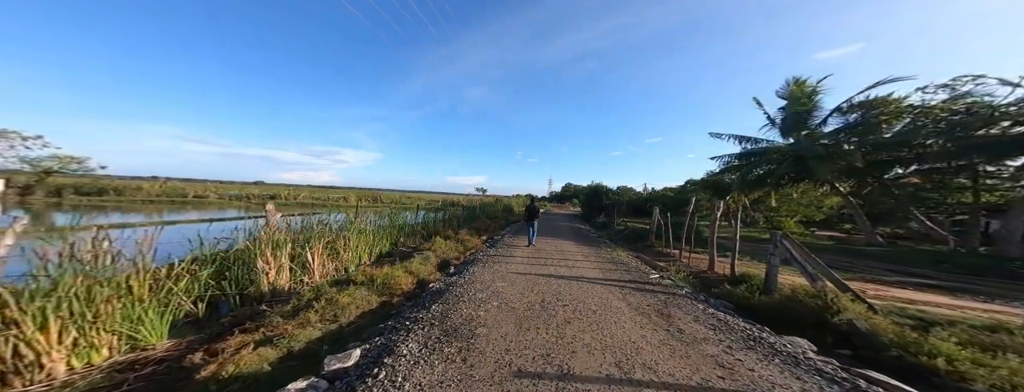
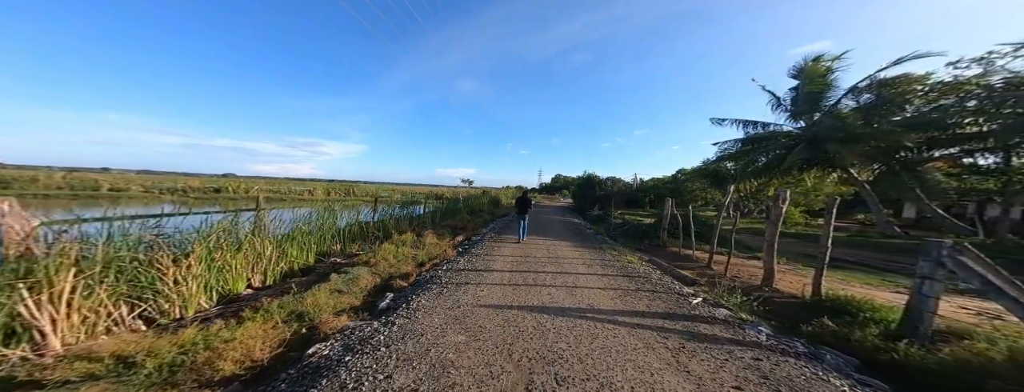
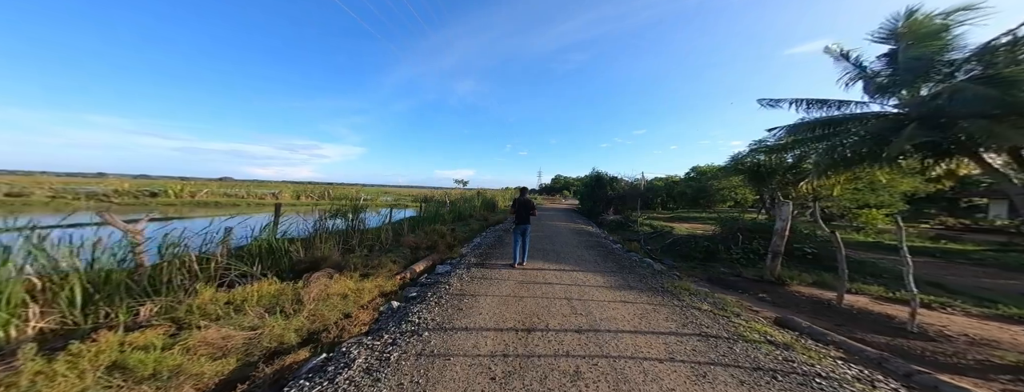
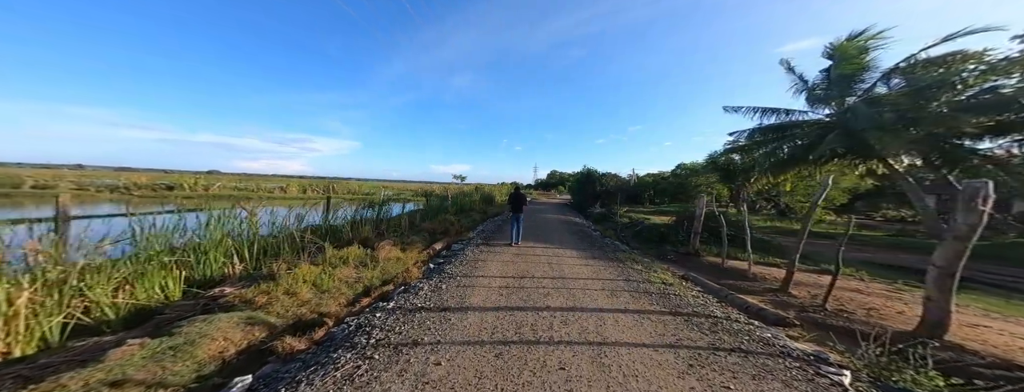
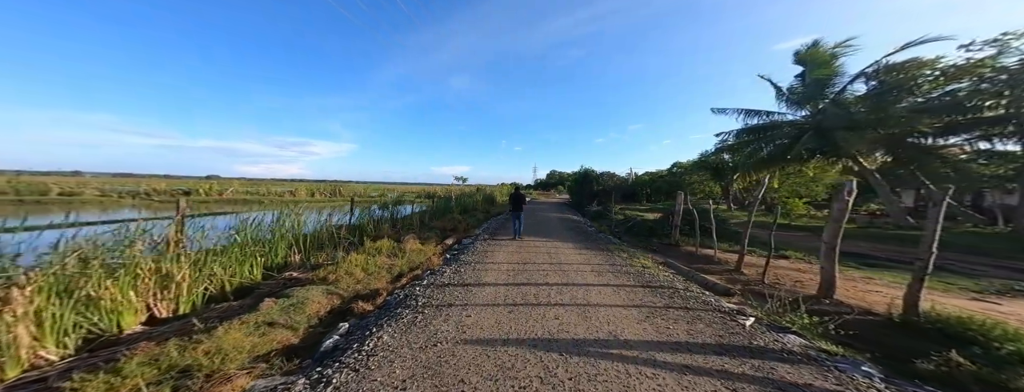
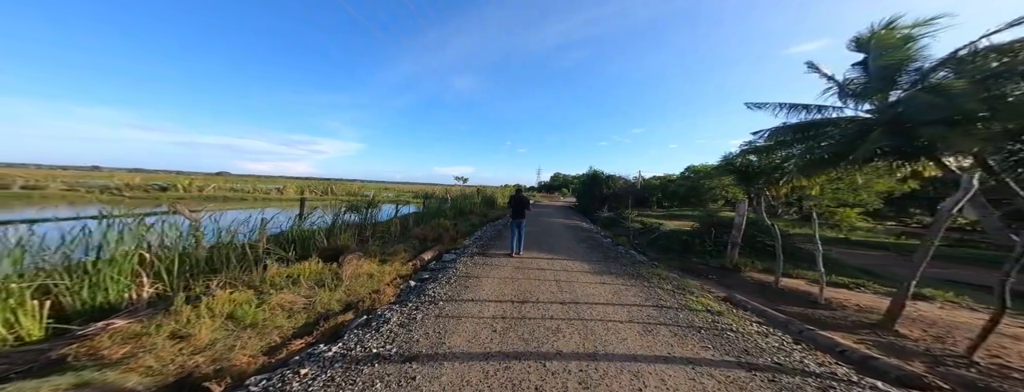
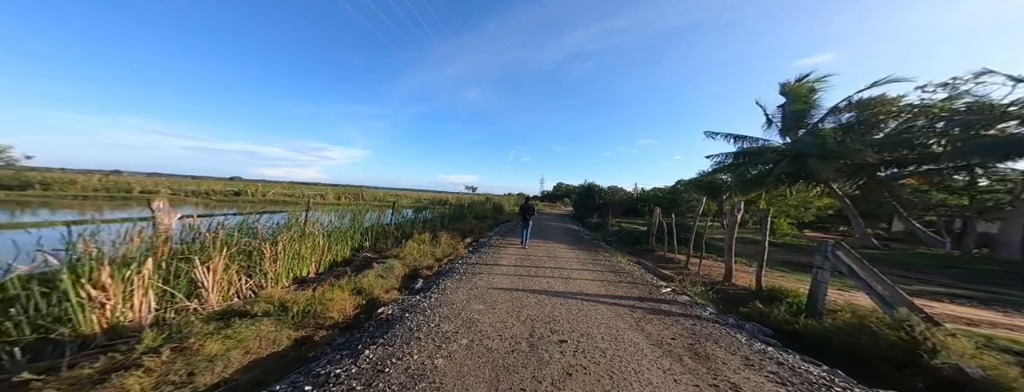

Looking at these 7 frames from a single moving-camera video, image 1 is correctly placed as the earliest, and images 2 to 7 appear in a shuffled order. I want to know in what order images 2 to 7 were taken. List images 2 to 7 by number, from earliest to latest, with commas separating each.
7, 2, 5, 4, 6, 3
